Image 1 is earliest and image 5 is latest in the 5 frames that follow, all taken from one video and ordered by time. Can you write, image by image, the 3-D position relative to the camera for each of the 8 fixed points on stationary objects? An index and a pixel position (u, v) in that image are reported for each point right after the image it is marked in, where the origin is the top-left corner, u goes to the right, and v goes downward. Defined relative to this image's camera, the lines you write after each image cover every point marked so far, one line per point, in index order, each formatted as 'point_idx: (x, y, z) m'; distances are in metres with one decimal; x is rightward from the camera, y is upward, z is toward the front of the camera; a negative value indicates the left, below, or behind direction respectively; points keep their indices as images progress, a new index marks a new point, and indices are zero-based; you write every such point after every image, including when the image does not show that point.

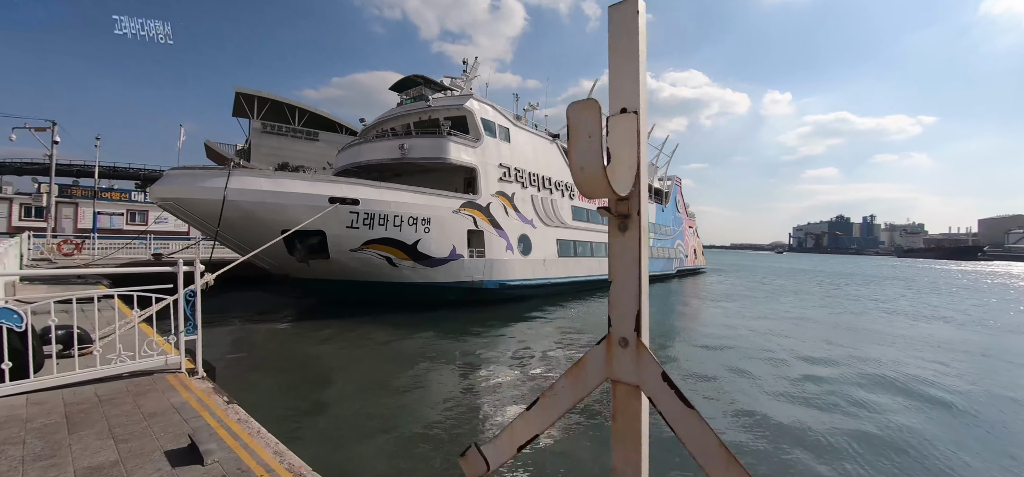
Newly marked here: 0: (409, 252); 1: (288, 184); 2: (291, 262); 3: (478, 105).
0: (-2.9, -0.4, +11.2) m
1: (-5.4, +1.3, +9.6) m
2: (-6.0, -0.7, +10.7) m
3: (-1.1, +4.7, +13.9) m
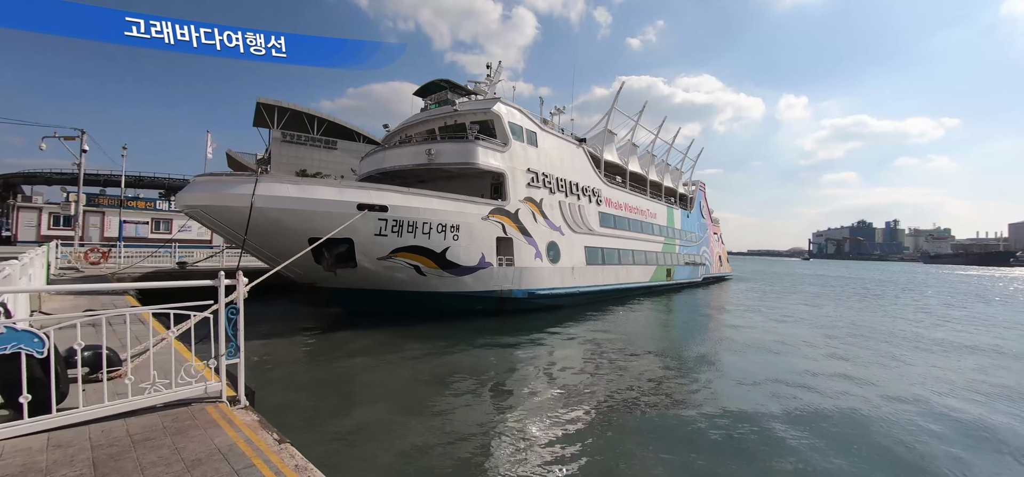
0: (-2.0, -0.6, +10.8) m
1: (-4.6, +1.1, +9.3) m
2: (-5.1, -0.9, +10.3) m
3: (-0.2, +4.4, +13.5) m
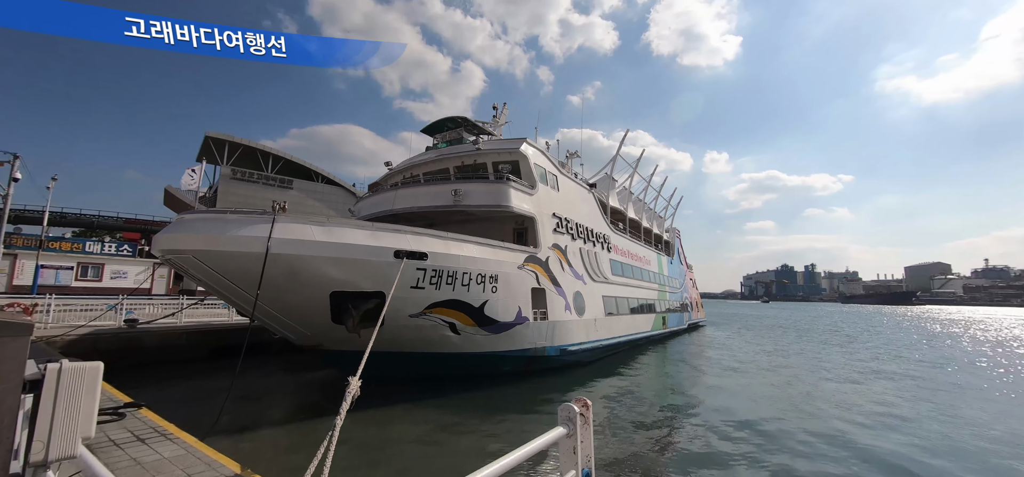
0: (-0.9, -1.8, +9.3) m
1: (-3.2, +0.1, +7.7) m
2: (-3.9, -2.0, +8.5) m
3: (+0.6, +2.9, +12.7) m
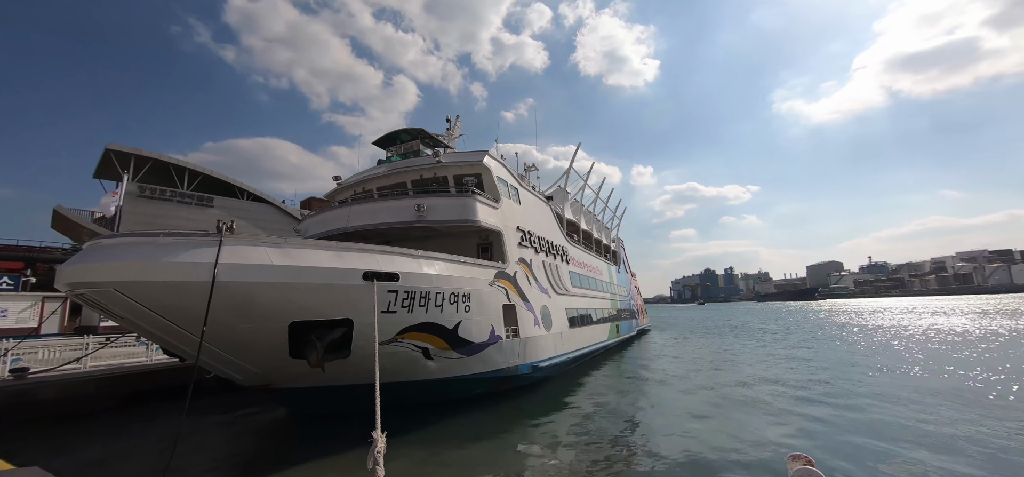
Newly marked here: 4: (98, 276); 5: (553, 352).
0: (-1.4, -2.2, +8.8) m
1: (-3.6, -0.3, +6.9) m
2: (-4.2, -2.5, +7.5) m
3: (-0.6, +2.4, +12.5) m
4: (-6.2, -0.6, +5.8) m
5: (+1.3, -3.7, +13.0) m
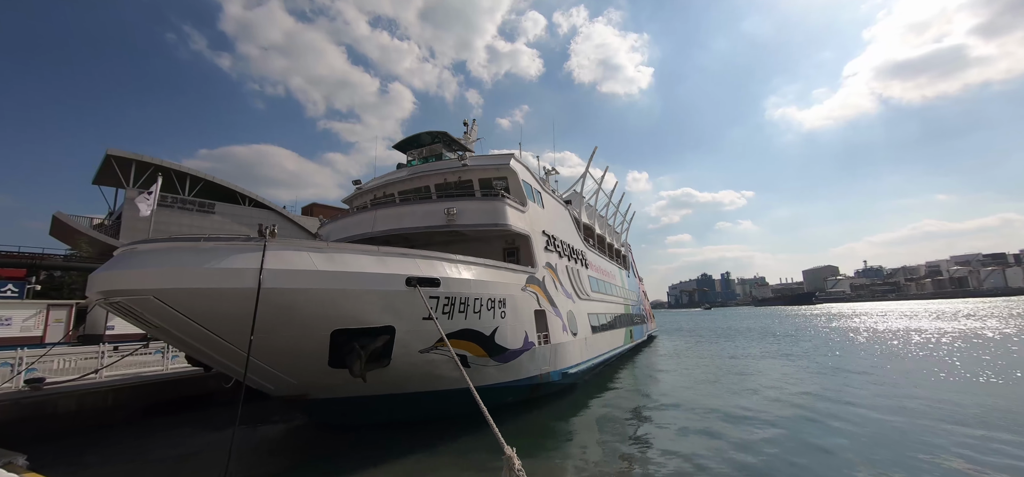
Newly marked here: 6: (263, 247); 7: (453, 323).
0: (-0.6, -2.3, +8.5) m
1: (-2.7, -0.4, +6.7) m
2: (-3.4, -2.6, +7.2) m
3: (+0.2, +2.2, +12.4) m
4: (-5.3, -0.6, +5.6) m
5: (+2.1, -3.9, +12.8) m
6: (-3.8, -0.1, +6.0) m
7: (-1.2, -1.7, +7.8) m
